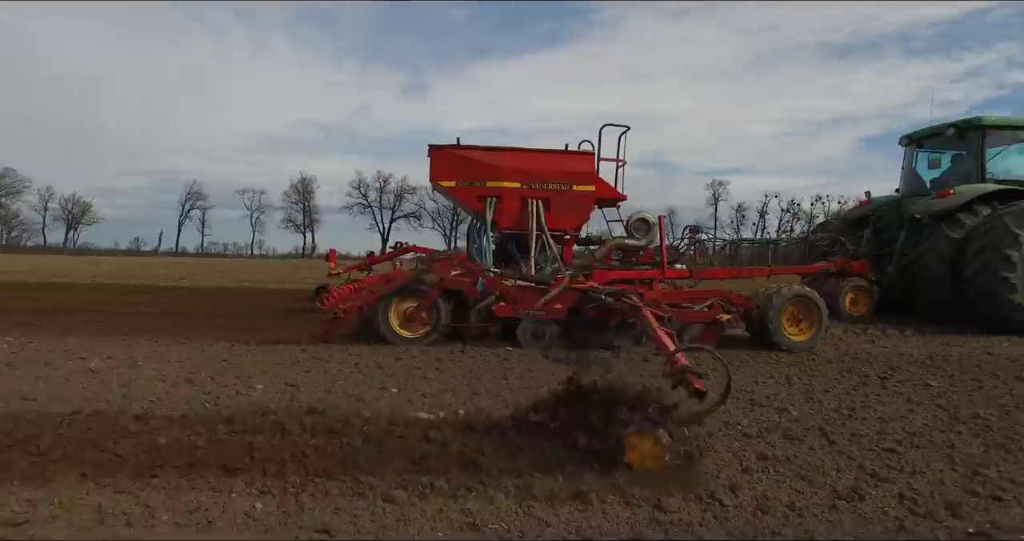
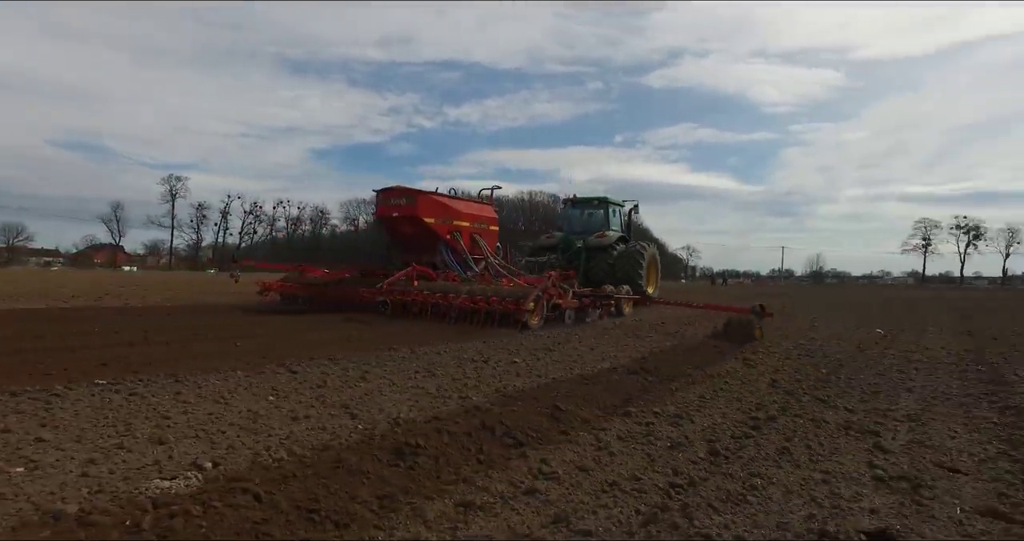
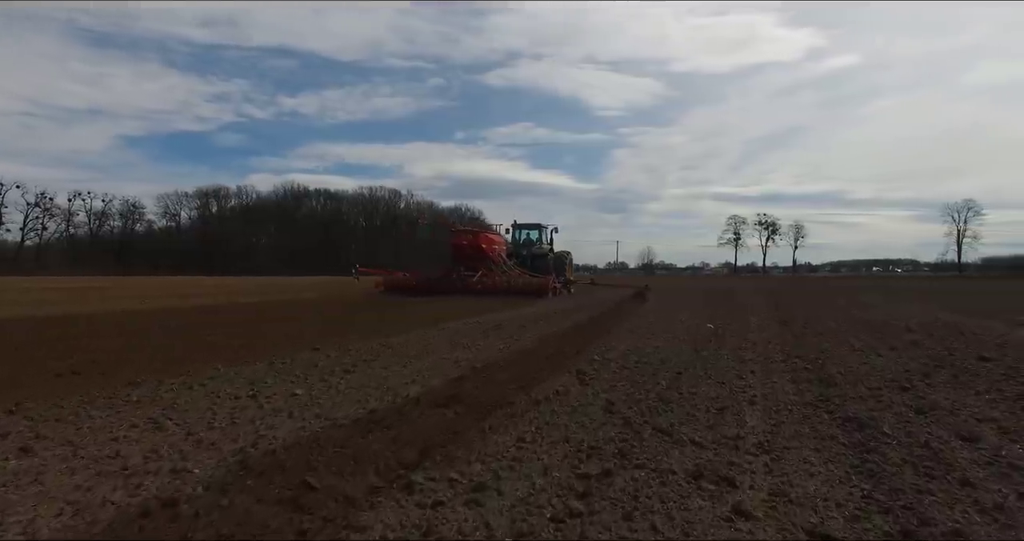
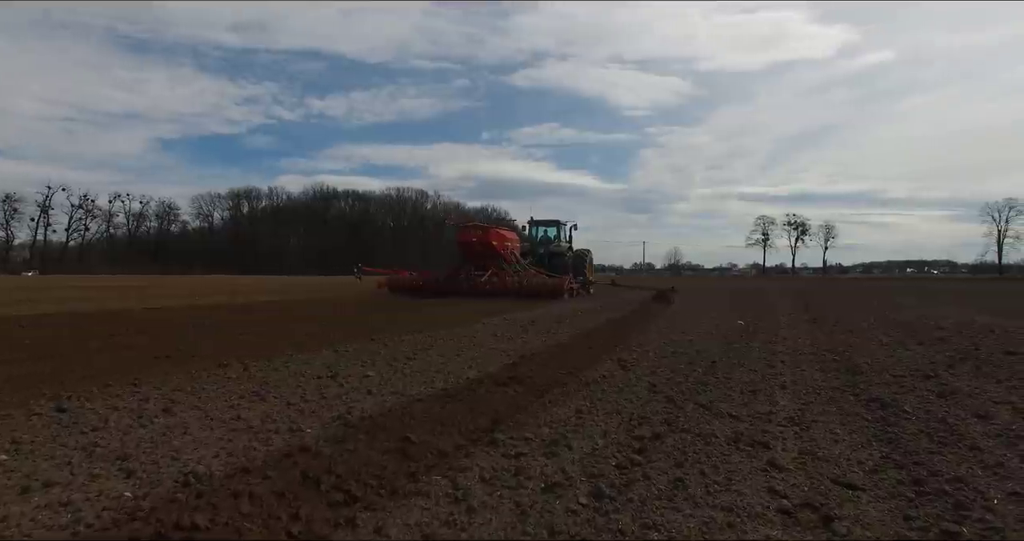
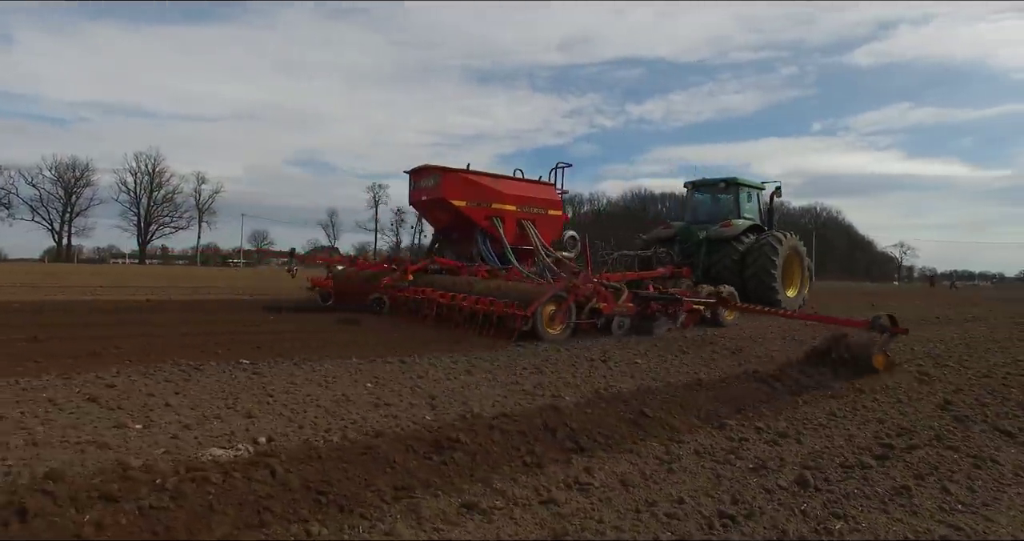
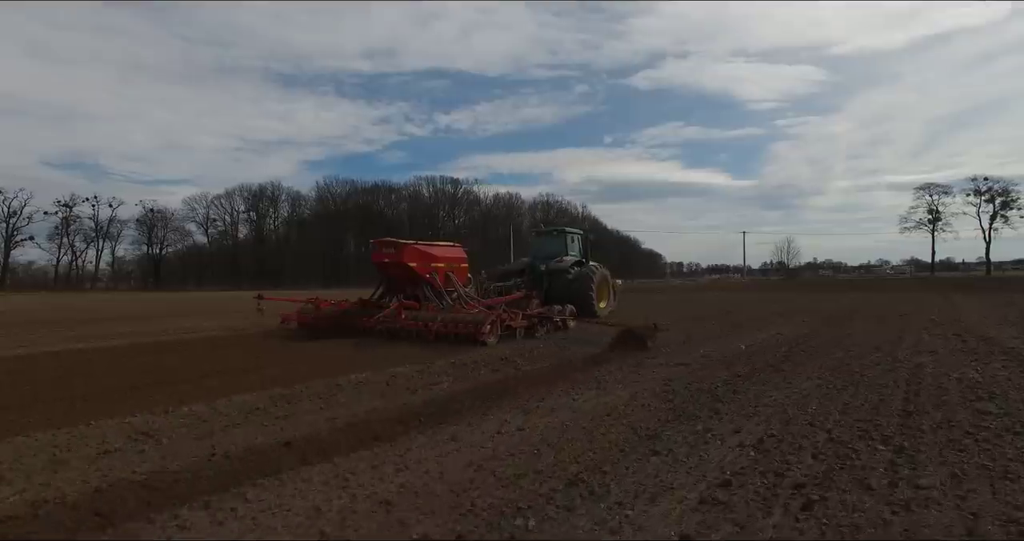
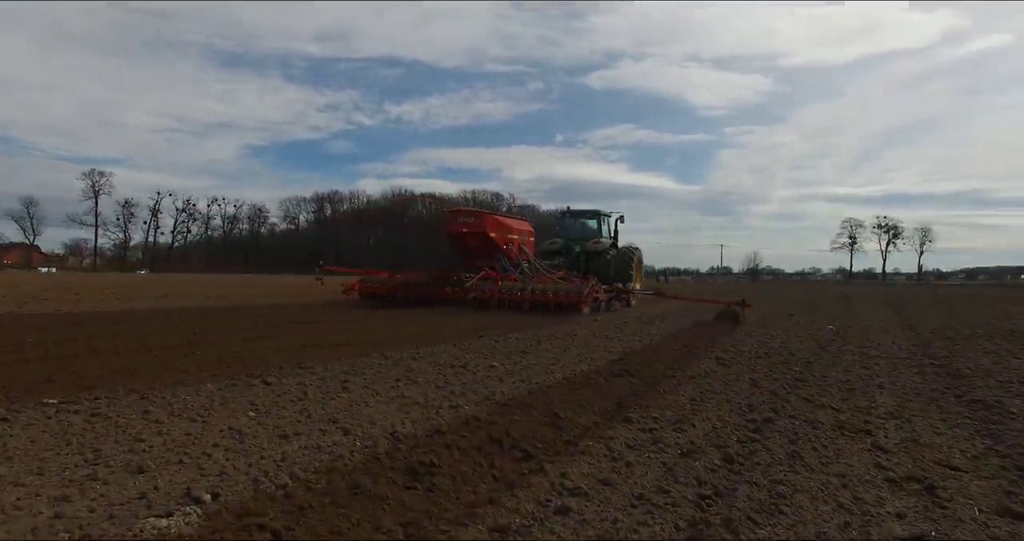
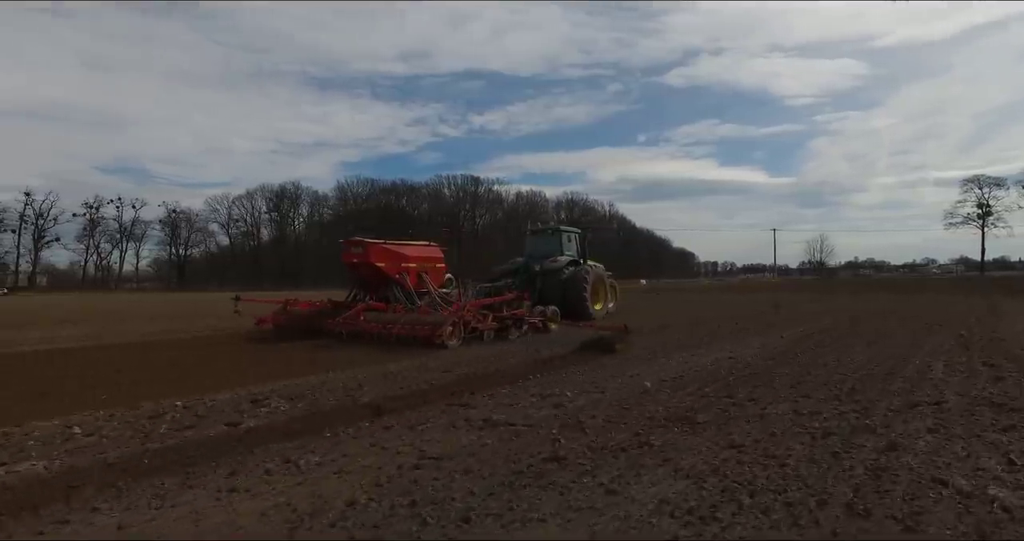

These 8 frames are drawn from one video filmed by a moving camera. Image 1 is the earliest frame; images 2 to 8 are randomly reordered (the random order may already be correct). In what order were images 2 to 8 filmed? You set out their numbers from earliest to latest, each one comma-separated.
5, 2, 7, 4, 3, 6, 8
